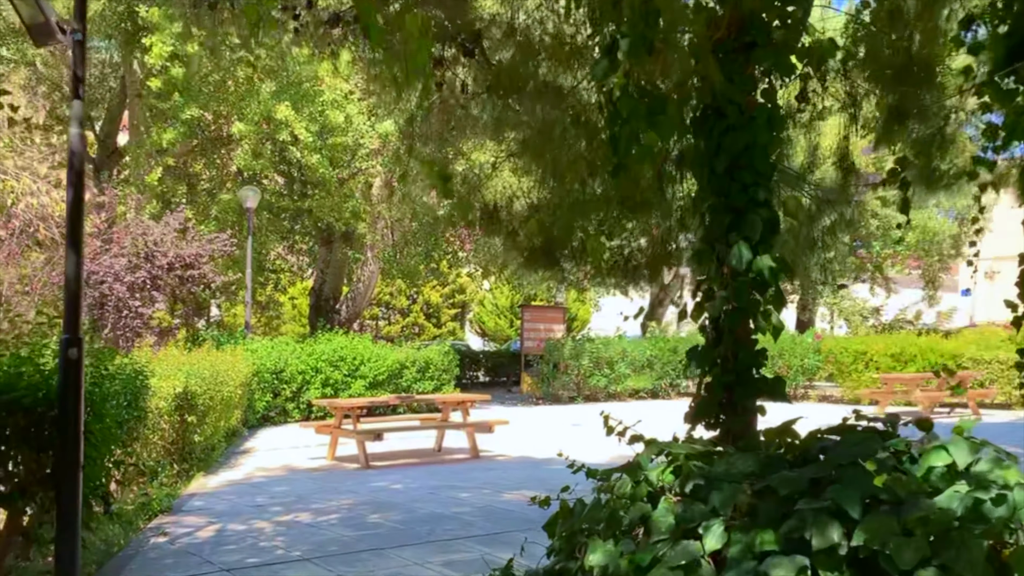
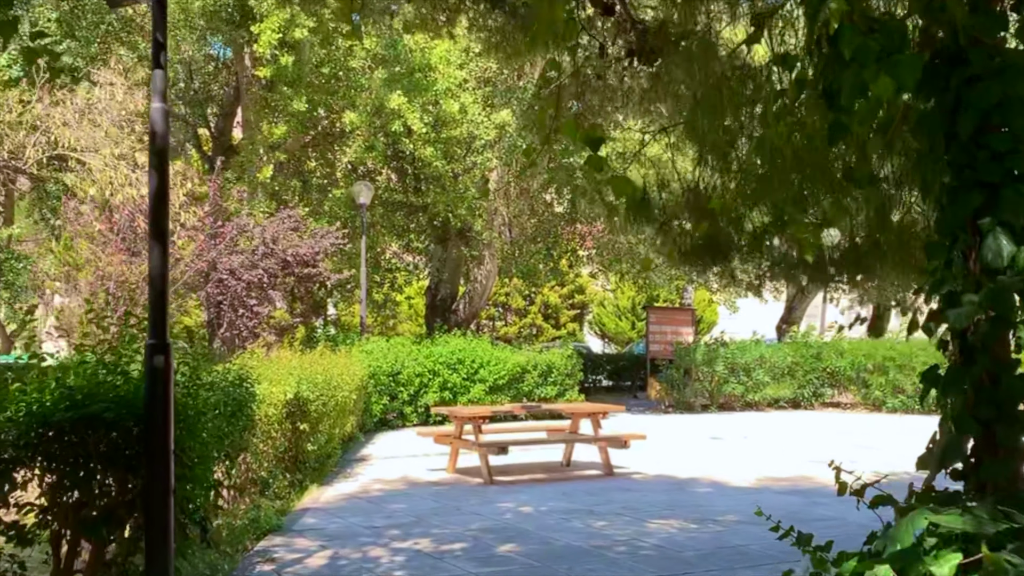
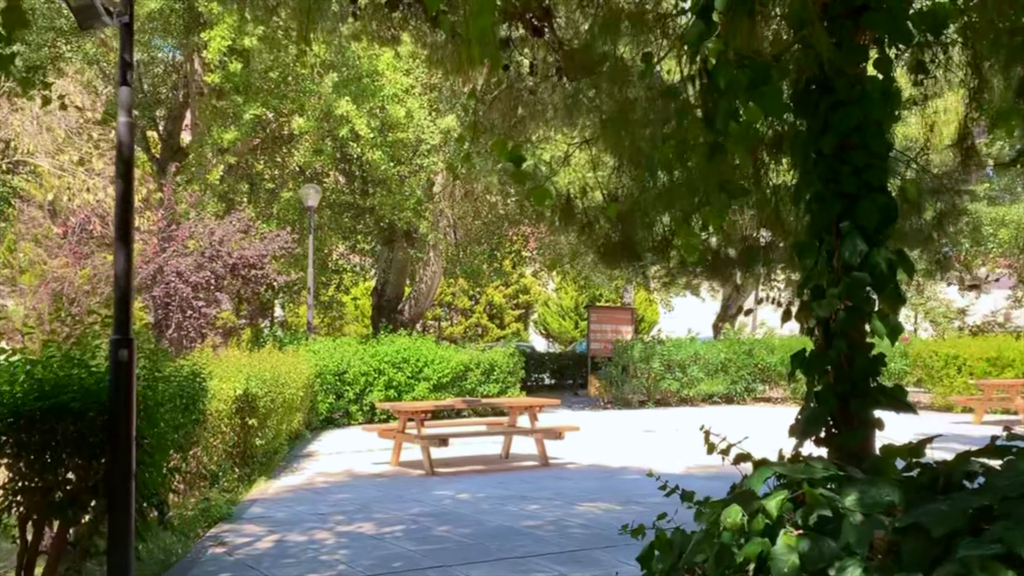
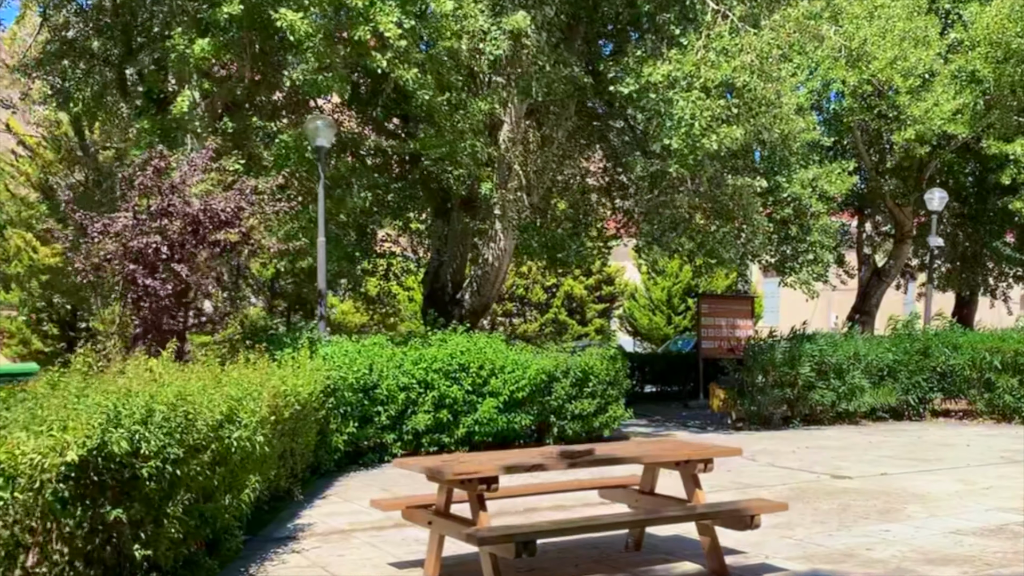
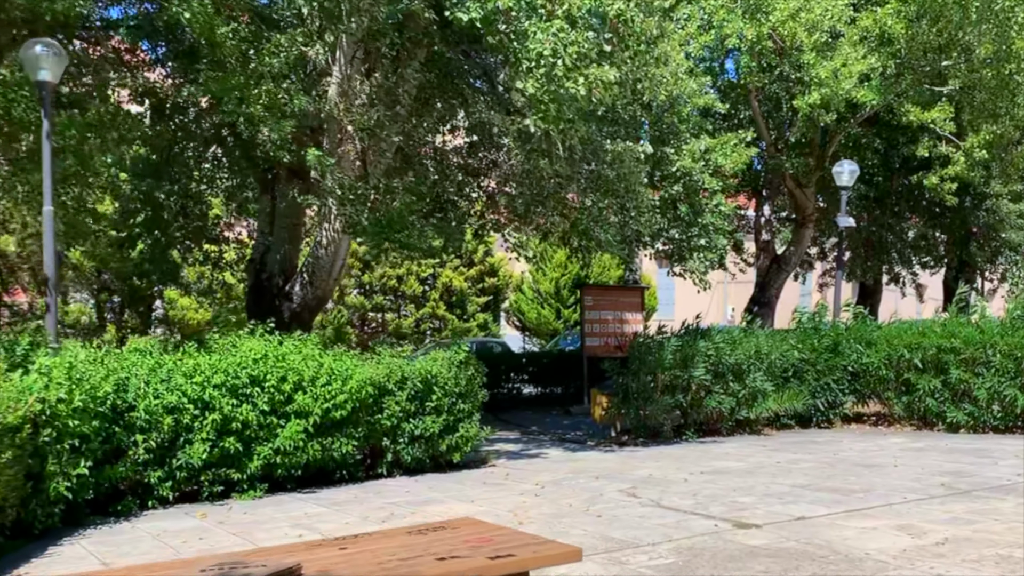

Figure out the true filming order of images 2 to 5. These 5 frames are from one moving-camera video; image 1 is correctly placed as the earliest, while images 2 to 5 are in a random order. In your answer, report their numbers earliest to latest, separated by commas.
3, 2, 4, 5
